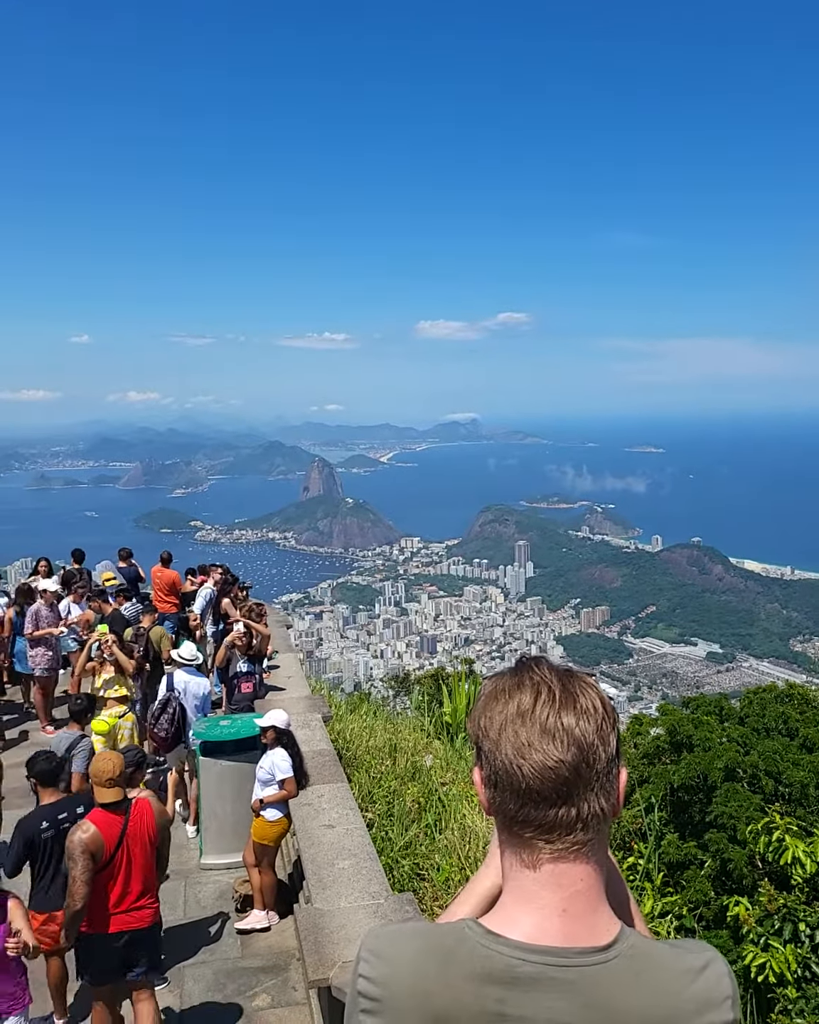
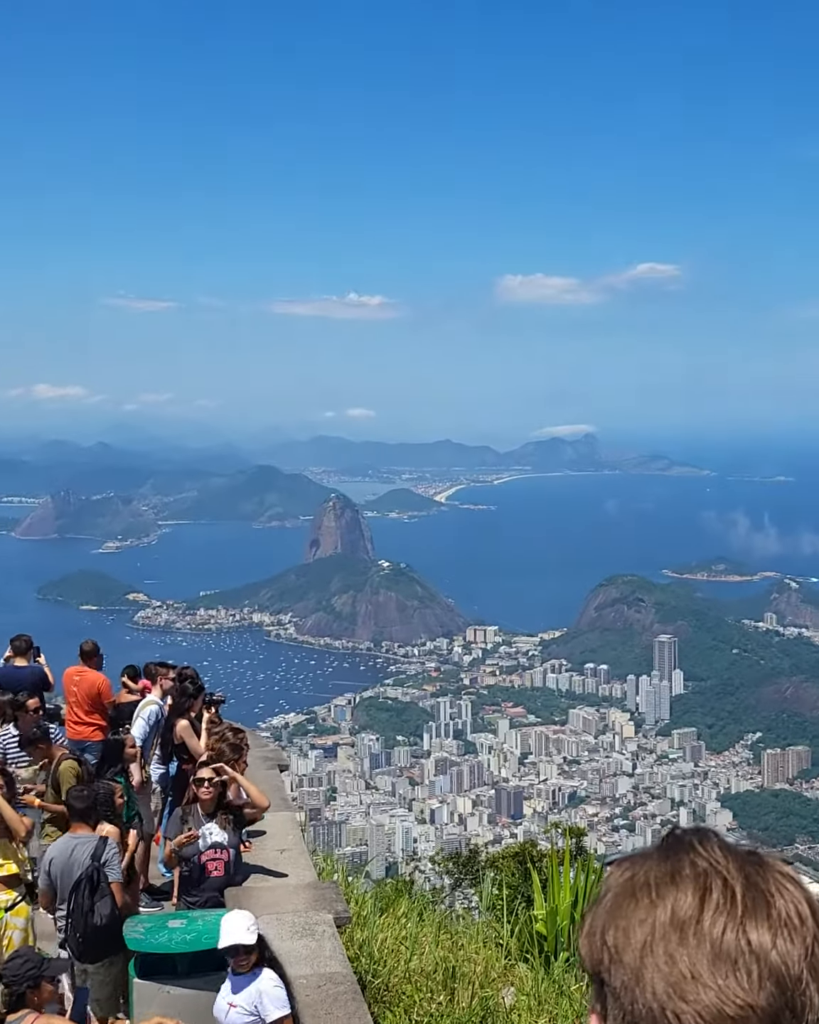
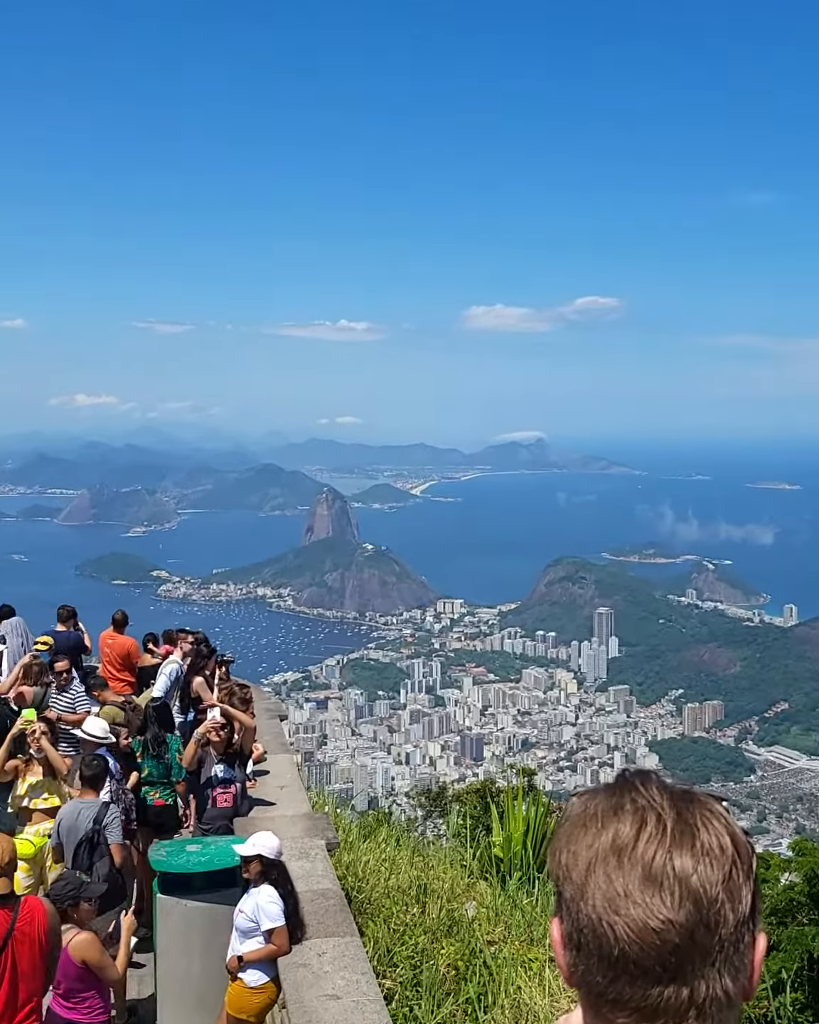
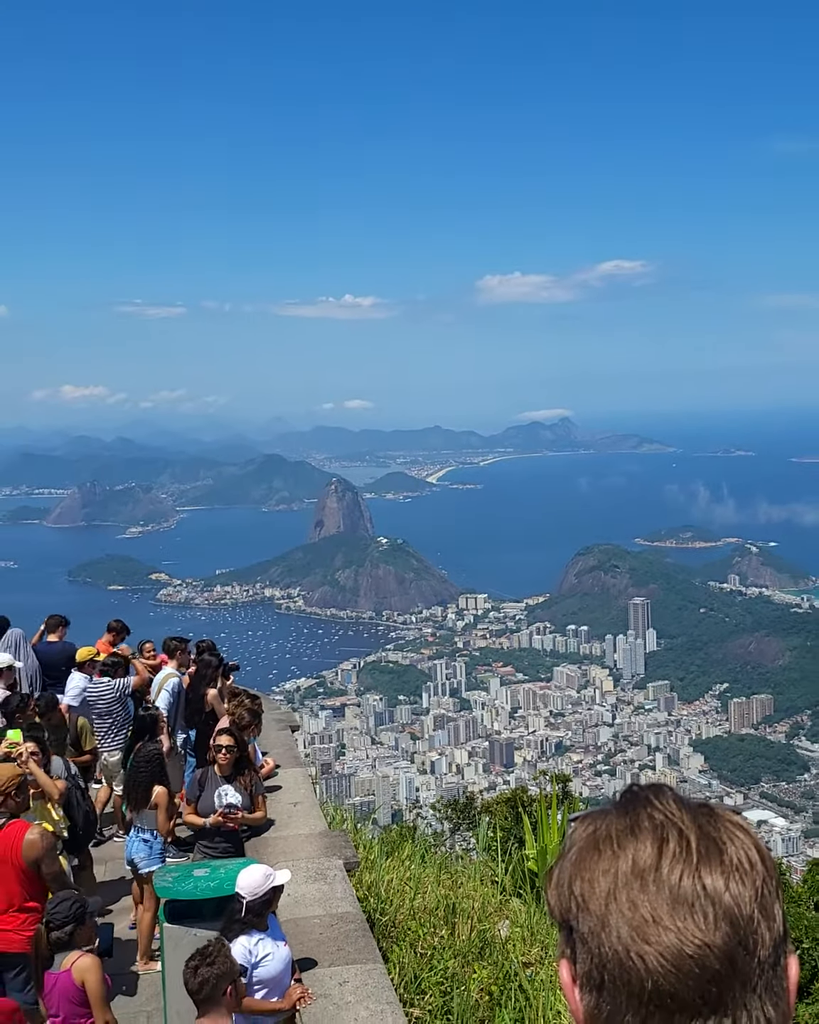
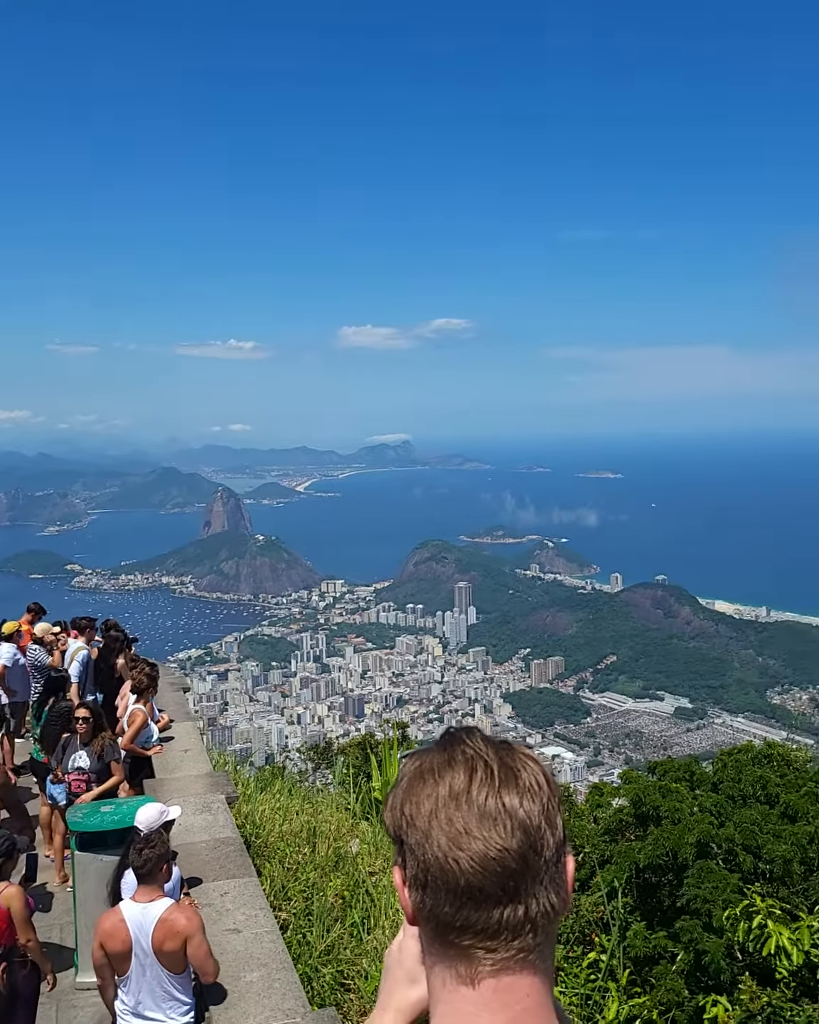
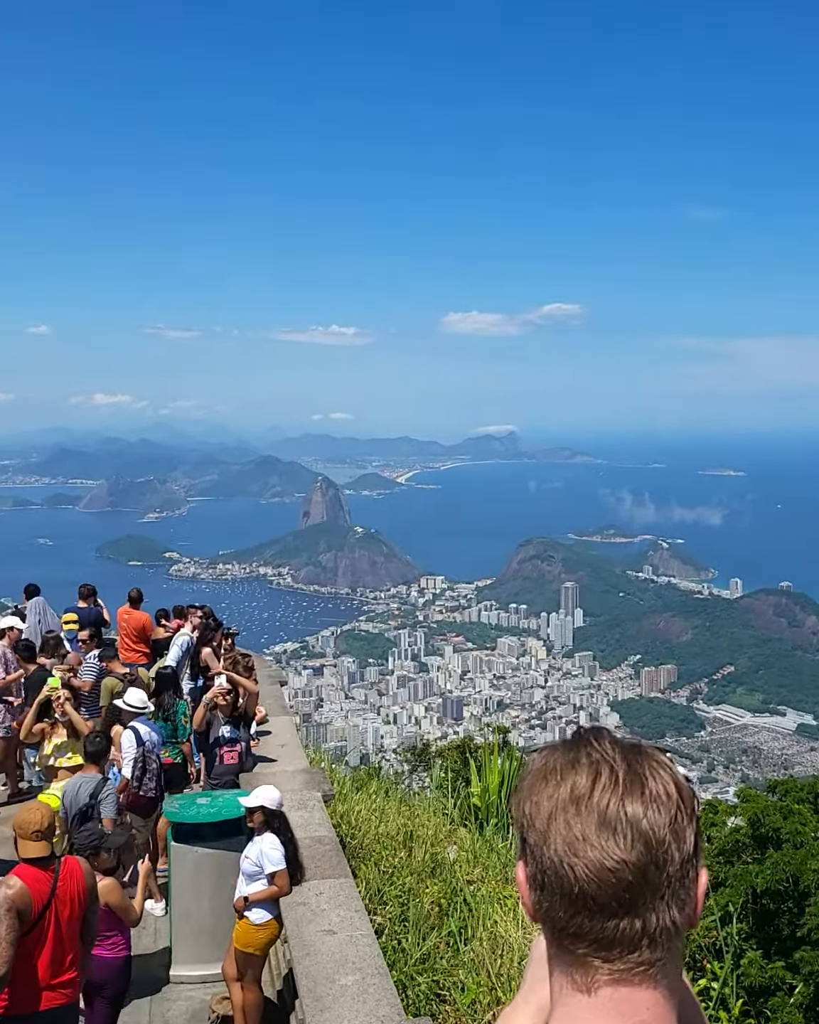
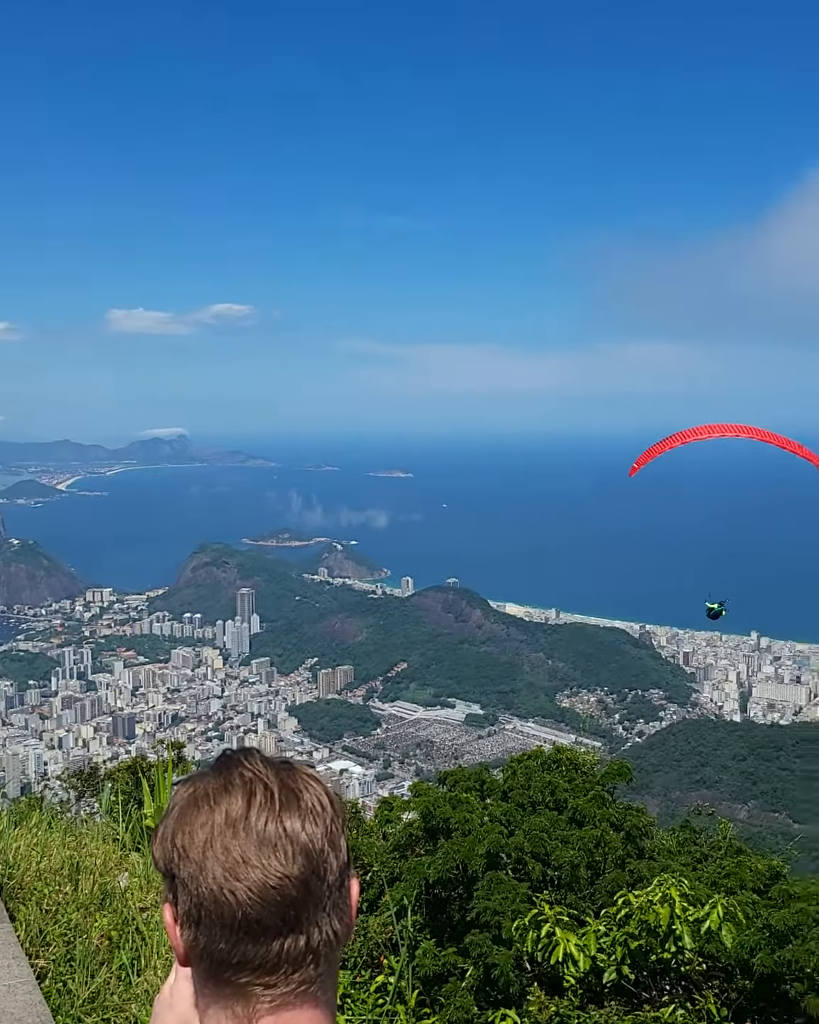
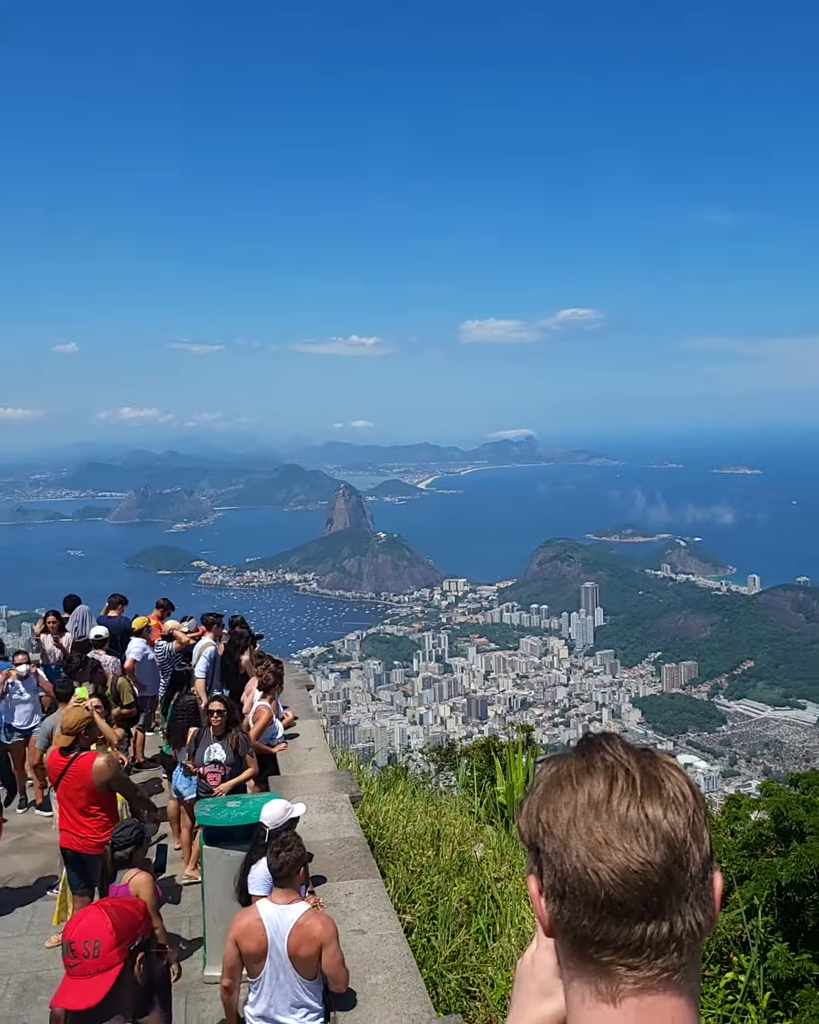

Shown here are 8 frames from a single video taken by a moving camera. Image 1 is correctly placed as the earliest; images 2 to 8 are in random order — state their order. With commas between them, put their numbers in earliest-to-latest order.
6, 3, 2, 4, 8, 5, 7
